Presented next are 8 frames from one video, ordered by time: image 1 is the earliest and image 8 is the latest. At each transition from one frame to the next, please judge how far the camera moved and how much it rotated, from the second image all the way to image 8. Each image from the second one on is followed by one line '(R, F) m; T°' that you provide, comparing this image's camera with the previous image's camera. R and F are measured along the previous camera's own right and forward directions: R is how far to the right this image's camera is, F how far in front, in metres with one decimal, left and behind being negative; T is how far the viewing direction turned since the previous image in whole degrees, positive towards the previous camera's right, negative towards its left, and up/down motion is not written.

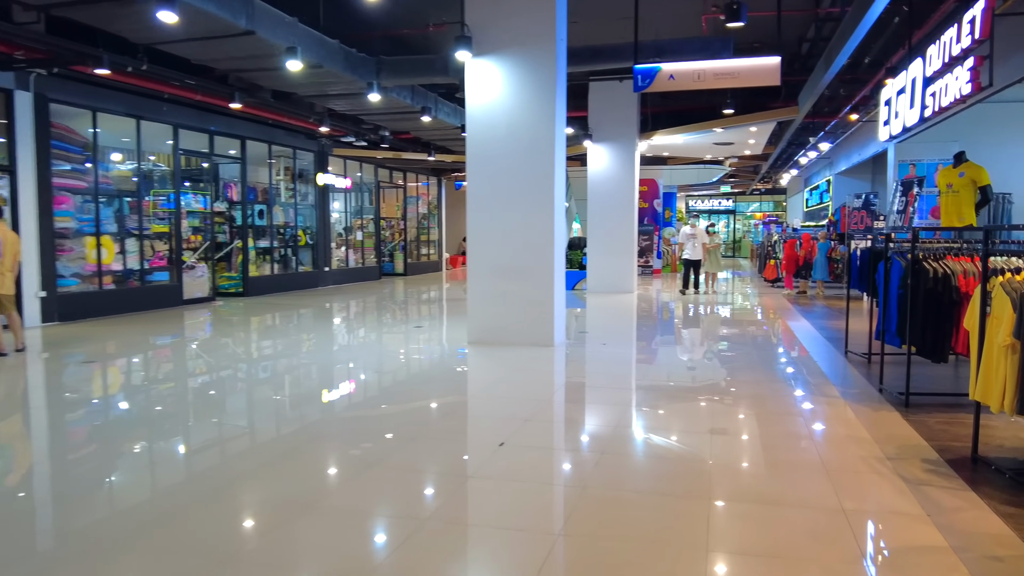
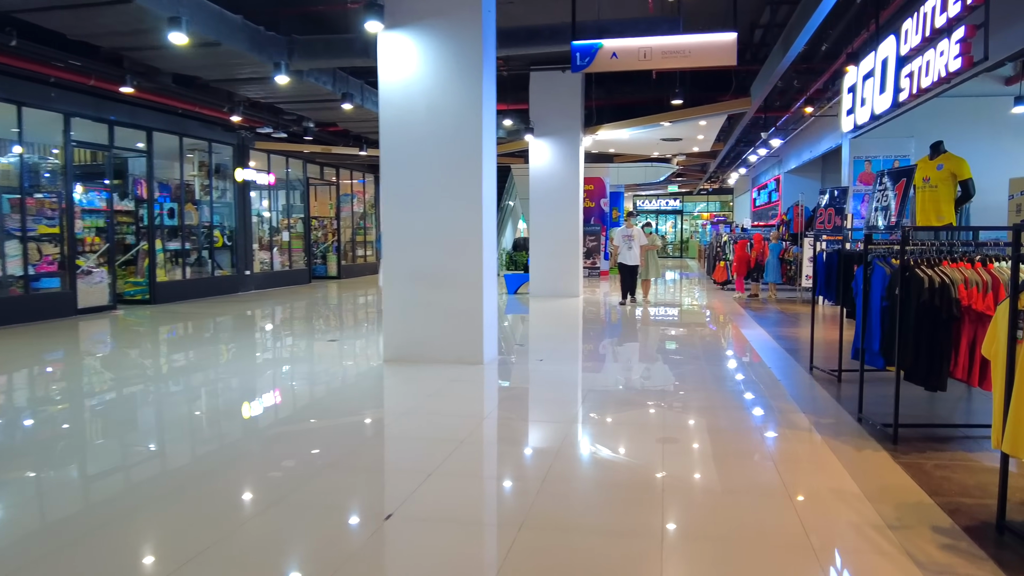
(+0.2, +0.8) m; +4°
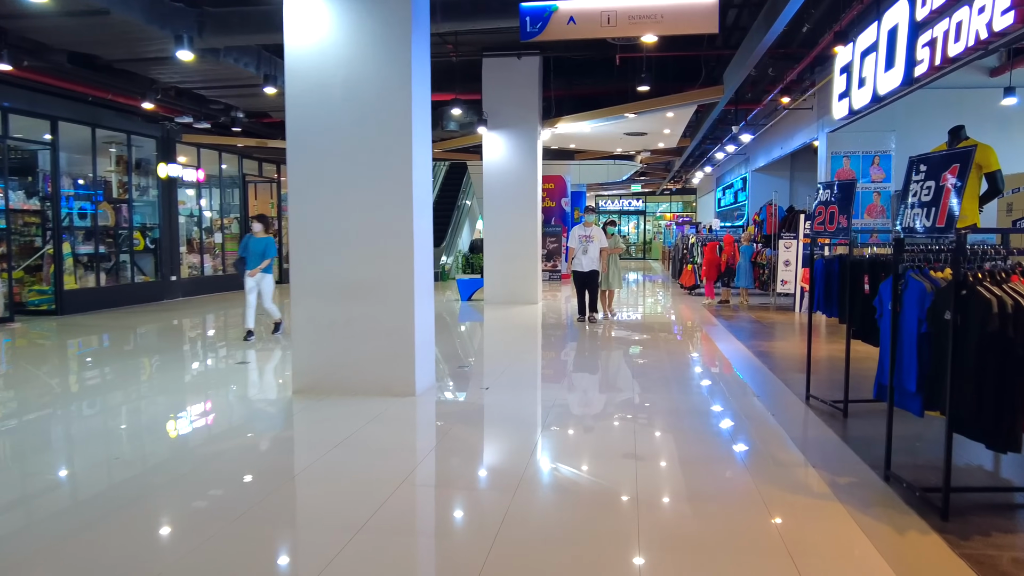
(+0.1, +0.9) m; +3°
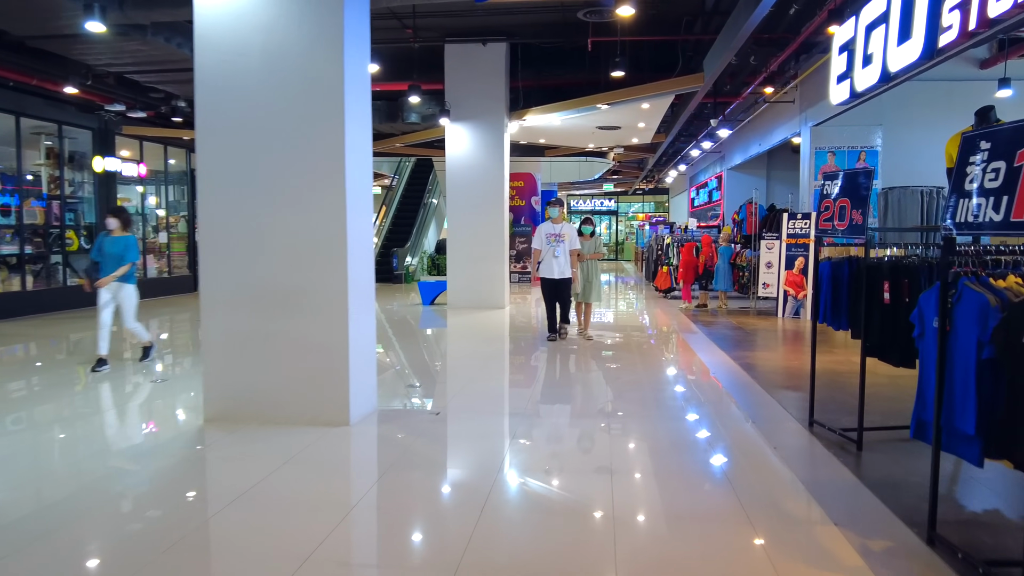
(+0.1, +0.6) m; +2°
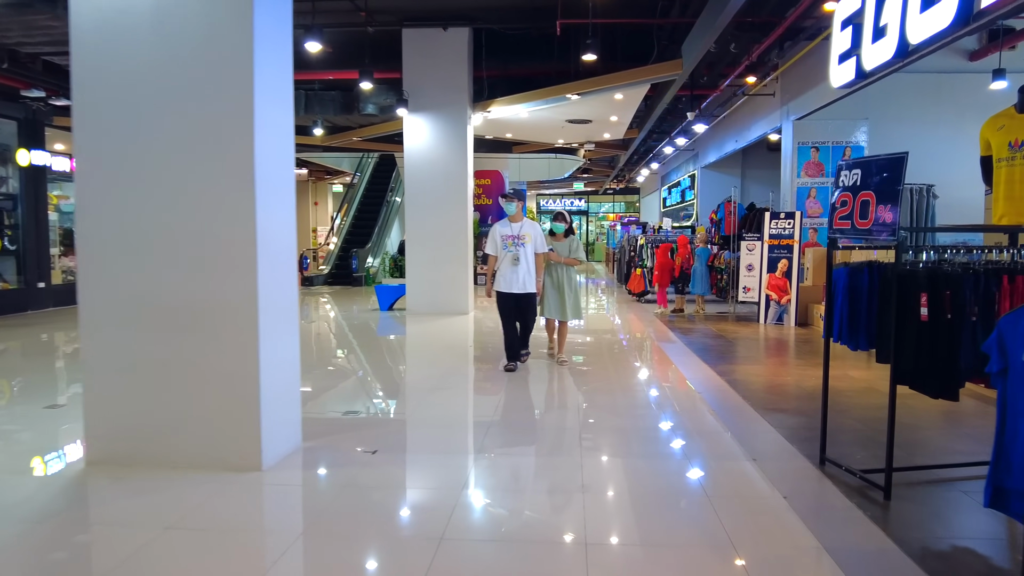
(+0.1, +0.6) m; +2°
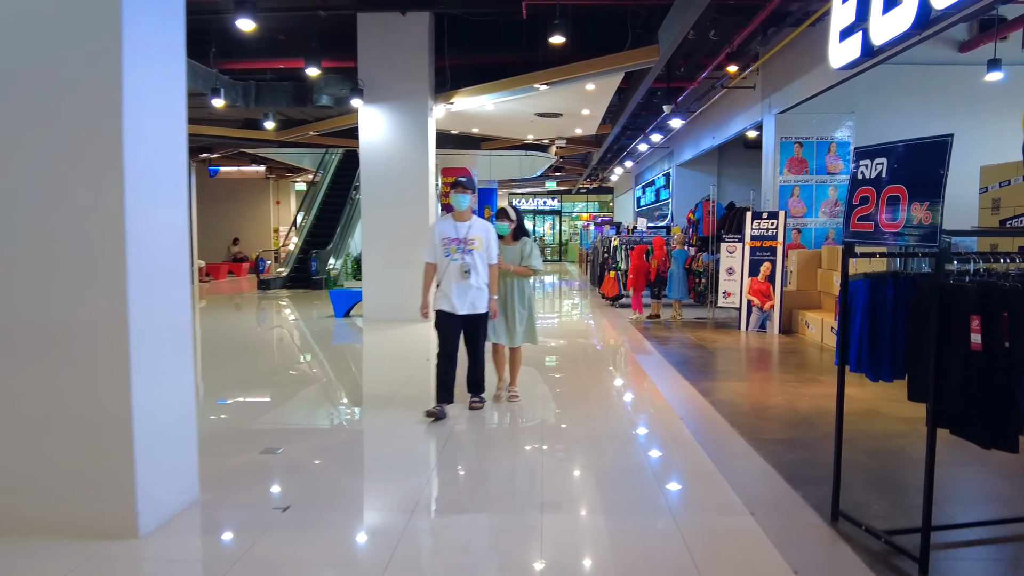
(+0.1, +0.6) m; +2°
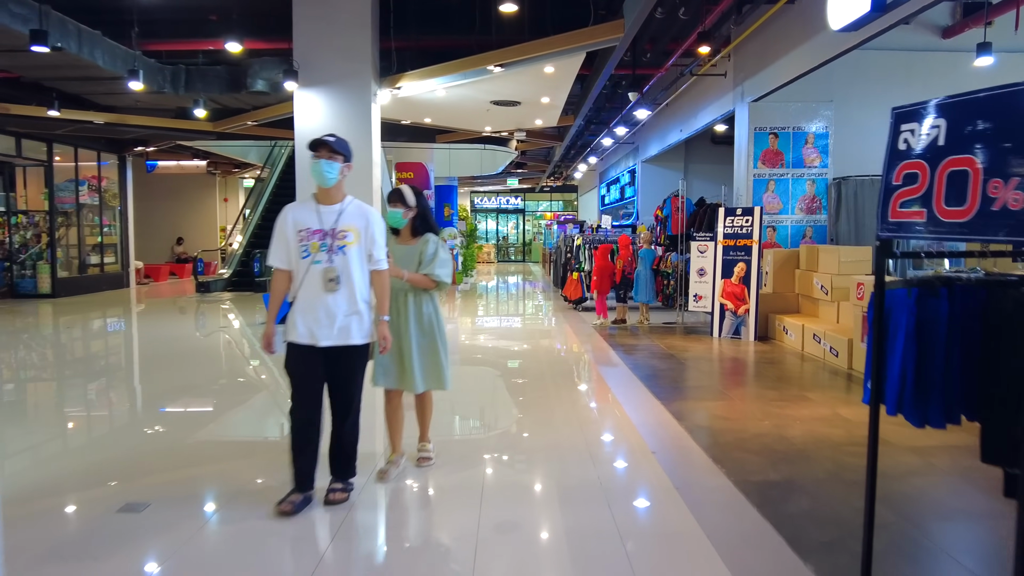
(+0.1, +0.7) m; +2°
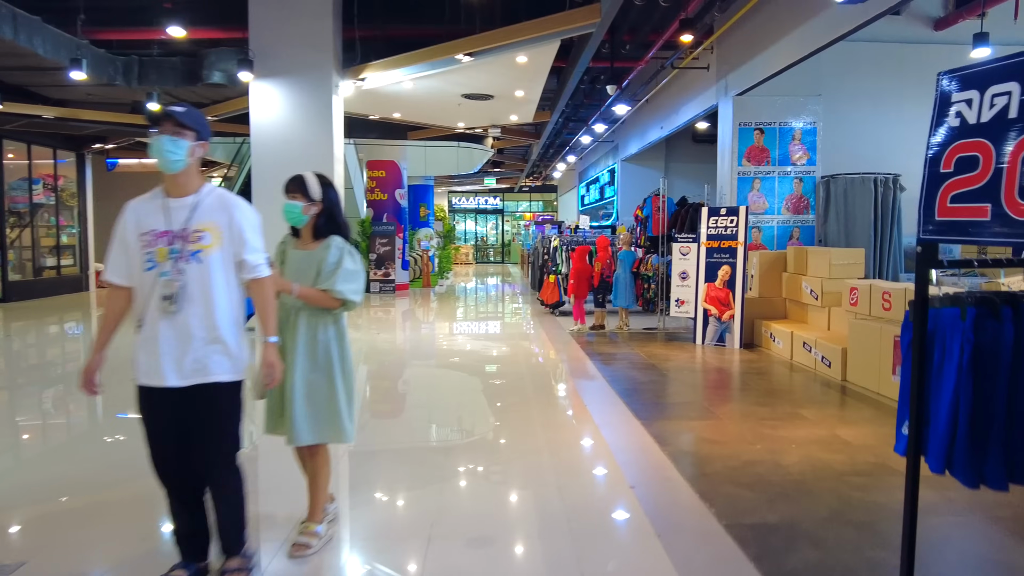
(+0.1, +0.4) m; +1°
